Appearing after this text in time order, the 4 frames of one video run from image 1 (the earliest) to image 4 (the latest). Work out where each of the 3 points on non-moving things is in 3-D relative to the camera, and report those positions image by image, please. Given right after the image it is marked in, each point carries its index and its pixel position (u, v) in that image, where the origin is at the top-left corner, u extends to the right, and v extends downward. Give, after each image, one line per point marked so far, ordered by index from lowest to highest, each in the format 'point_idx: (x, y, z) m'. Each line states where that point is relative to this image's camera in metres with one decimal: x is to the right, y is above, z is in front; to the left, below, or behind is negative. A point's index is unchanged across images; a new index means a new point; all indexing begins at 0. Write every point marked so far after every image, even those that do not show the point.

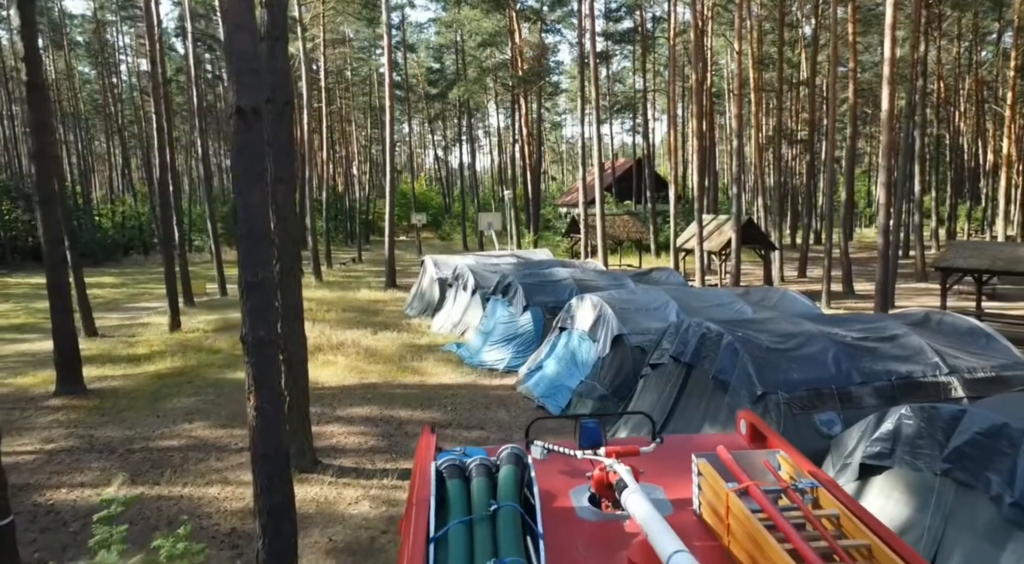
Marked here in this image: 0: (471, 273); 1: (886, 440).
0: (-1.0, +0.2, +18.5) m
1: (+3.1, -1.3, +6.3) m
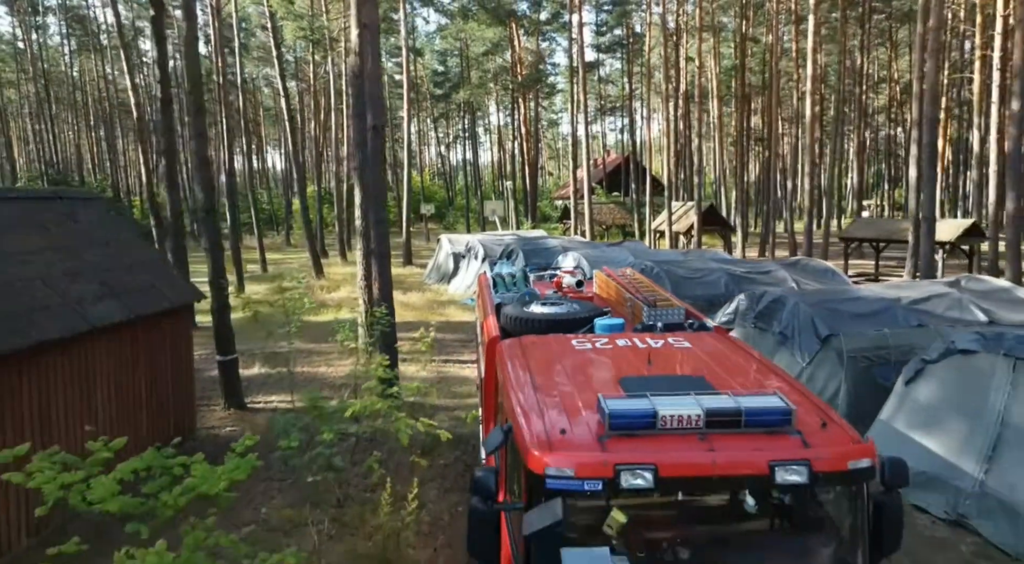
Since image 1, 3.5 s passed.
0: (-0.9, +1.1, +23.3) m
1: (+3.2, -0.5, +11.1) m
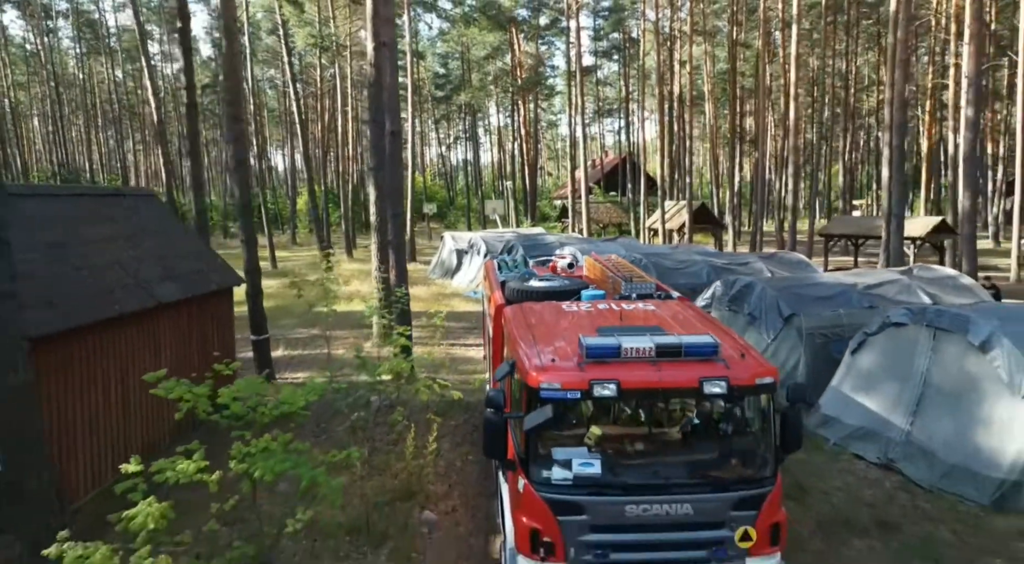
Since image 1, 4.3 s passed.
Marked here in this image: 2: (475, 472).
0: (-0.9, +1.3, +24.7) m
1: (+3.3, -0.3, +12.5) m
2: (-0.4, -2.1, +8.4) m
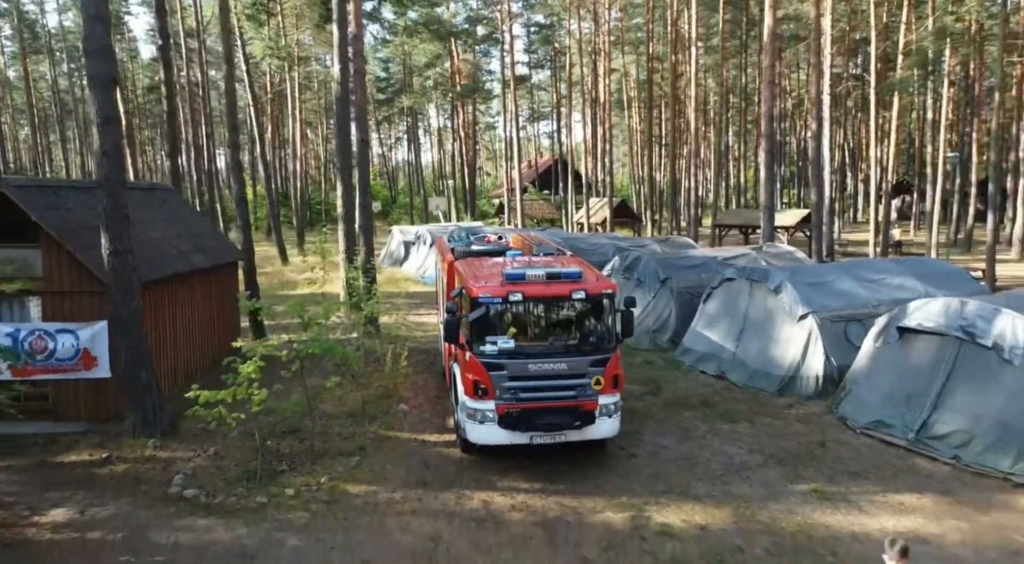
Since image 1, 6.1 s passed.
0: (-3.1, +1.8, +27.9) m
1: (+2.1, +0.3, +16.1) m
2: (-1.2, -1.6, +11.7) m
